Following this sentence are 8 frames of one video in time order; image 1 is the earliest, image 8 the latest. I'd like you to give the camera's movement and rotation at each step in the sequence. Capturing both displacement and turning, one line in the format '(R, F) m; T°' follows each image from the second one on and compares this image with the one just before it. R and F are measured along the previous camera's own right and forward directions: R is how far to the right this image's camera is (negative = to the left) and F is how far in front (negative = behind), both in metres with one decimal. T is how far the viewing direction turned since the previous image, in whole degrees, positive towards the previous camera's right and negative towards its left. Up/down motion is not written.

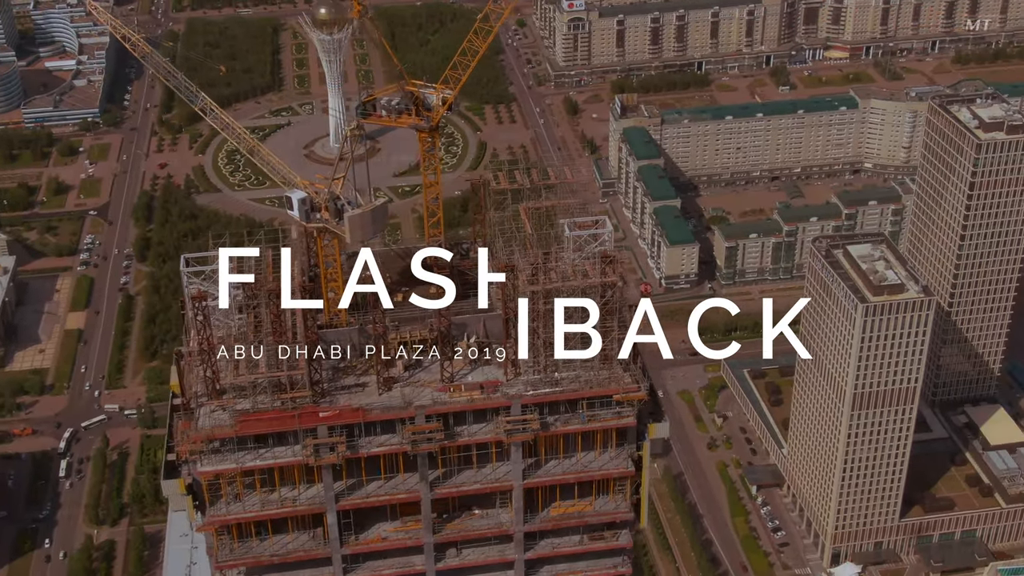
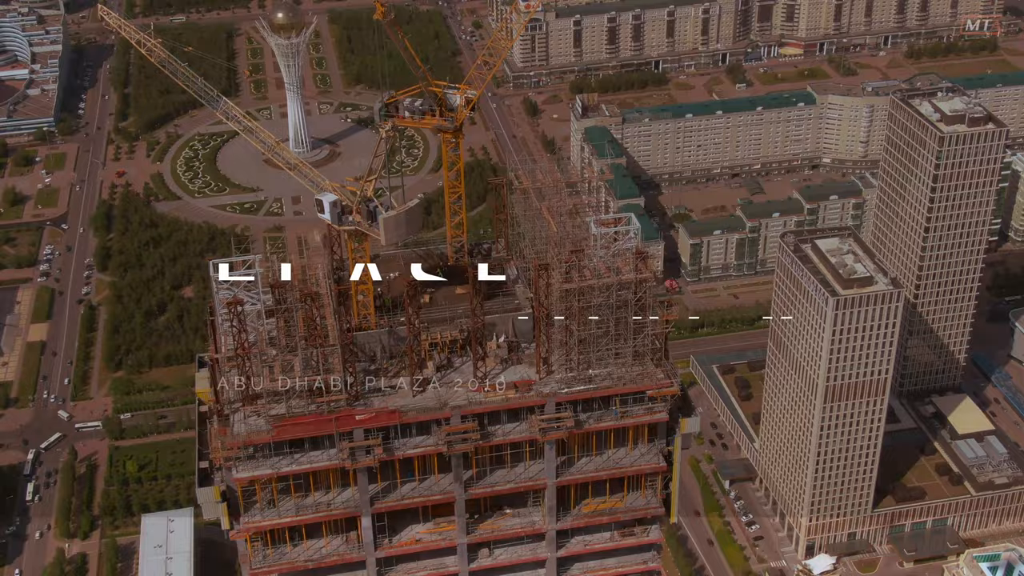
(-2.6, 0.0) m; +2°
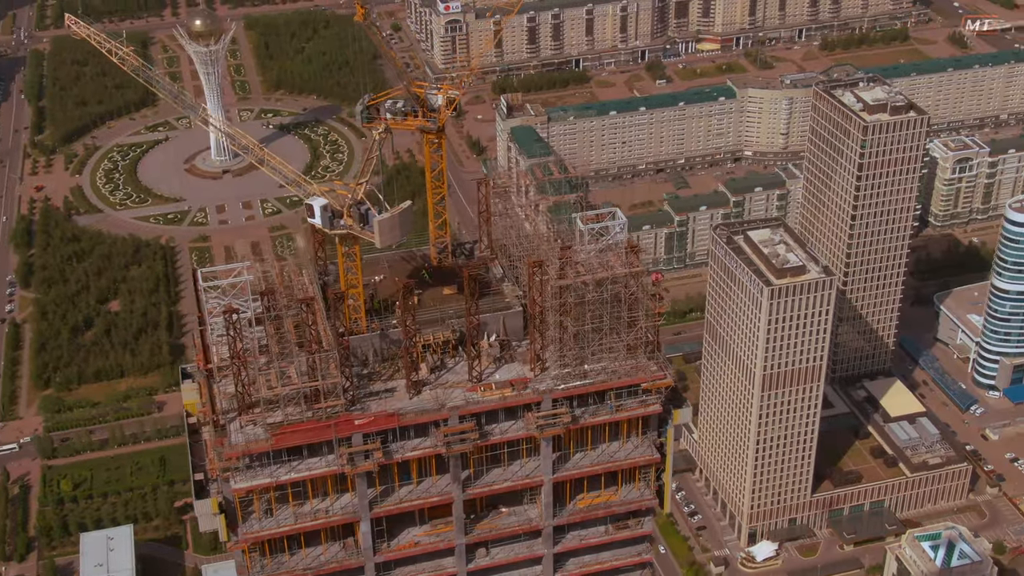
(-2.4, 0.0) m; +4°
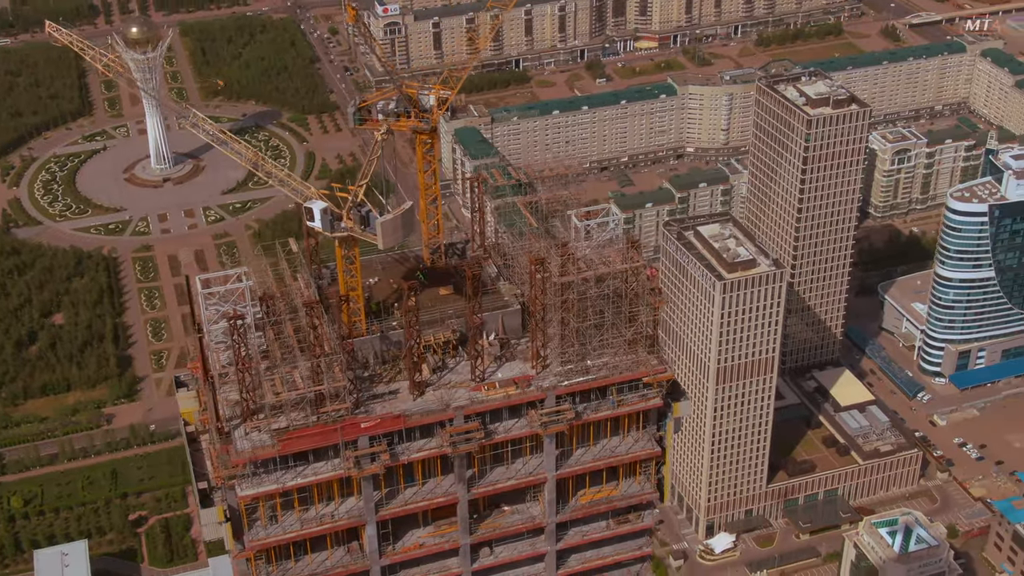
(-2.1, 0.0) m; +3°
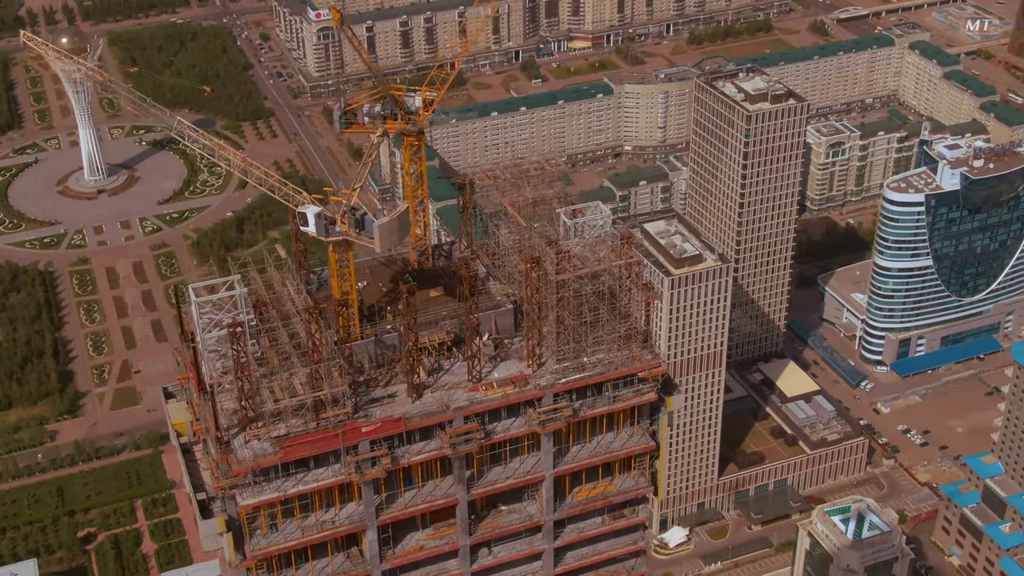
(-2.0, 0.0) m; +3°
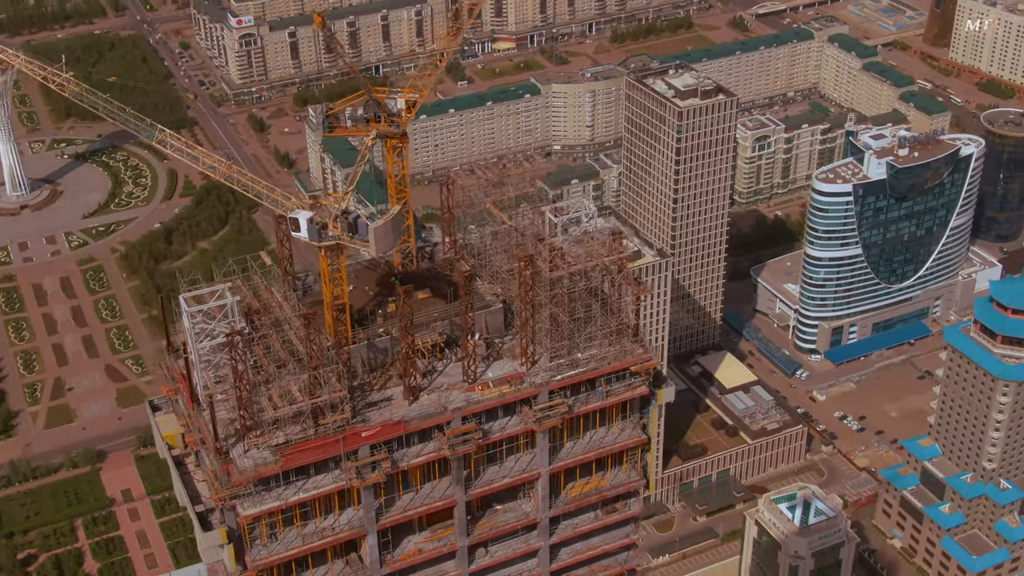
(-2.3, 0.0) m; +3°
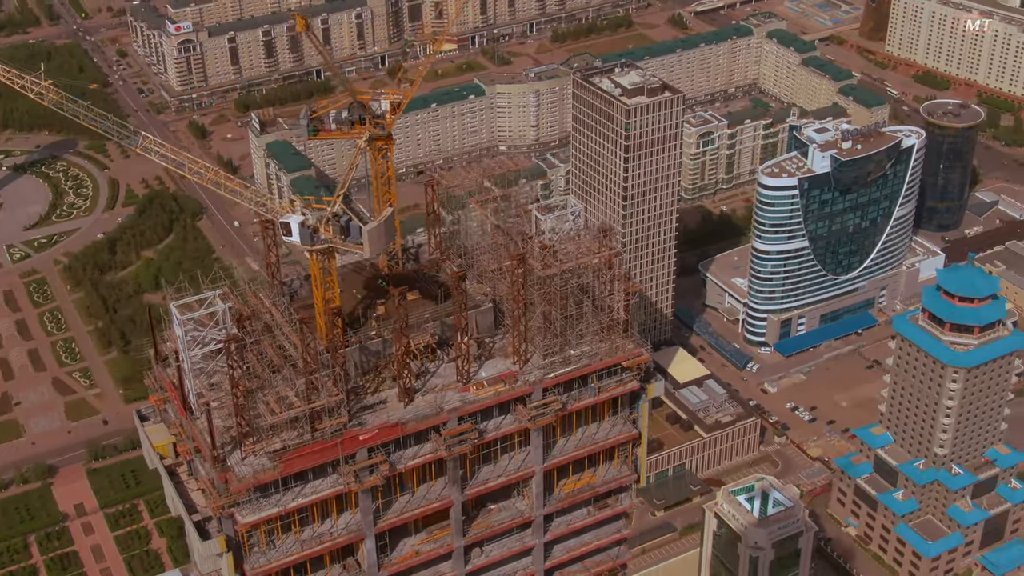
(-1.7, 0.0) m; +3°
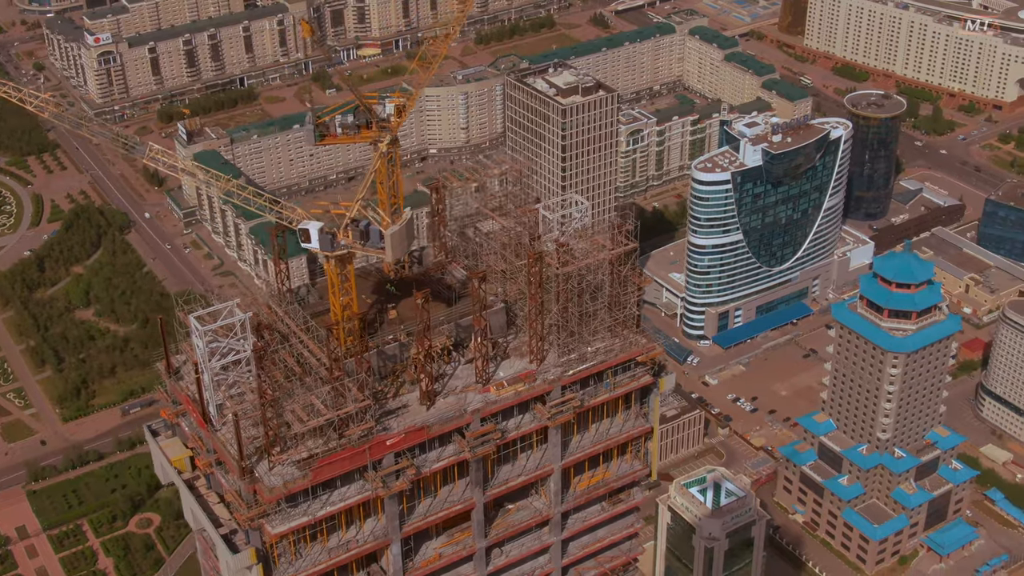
(-3.2, 0.0) m; +4°
